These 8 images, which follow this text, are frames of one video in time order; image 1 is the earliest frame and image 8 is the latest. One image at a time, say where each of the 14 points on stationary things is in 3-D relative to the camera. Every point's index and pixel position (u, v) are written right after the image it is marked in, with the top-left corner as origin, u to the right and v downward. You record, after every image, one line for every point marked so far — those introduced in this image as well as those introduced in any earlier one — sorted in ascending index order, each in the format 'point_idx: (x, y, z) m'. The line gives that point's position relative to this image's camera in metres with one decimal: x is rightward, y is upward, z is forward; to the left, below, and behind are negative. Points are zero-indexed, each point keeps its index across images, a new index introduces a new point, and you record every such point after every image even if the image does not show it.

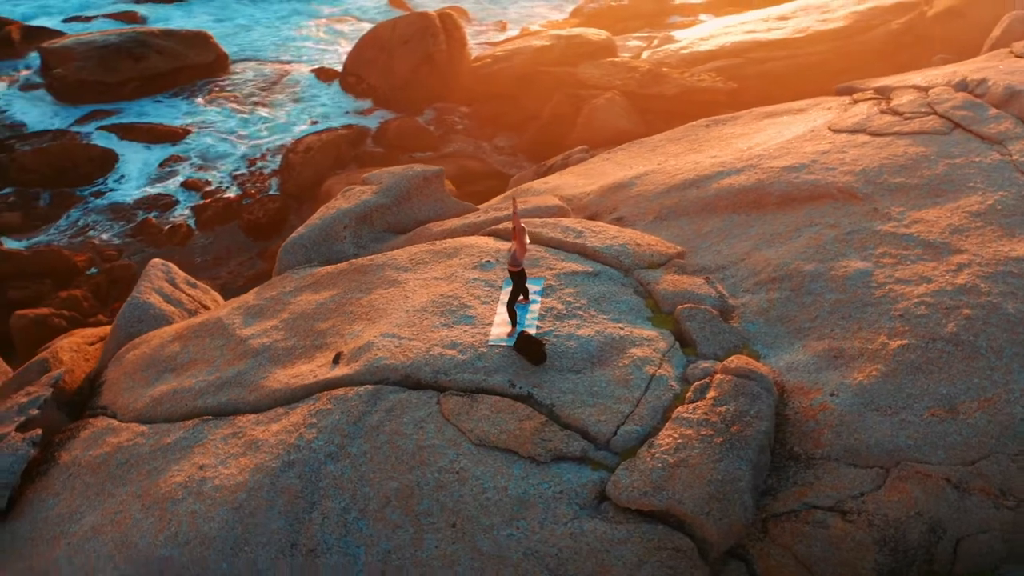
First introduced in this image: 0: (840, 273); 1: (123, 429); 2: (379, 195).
0: (+2.0, +0.1, +6.5) m
1: (-2.3, -0.8, +6.5) m
2: (-1.0, +0.7, +8.1) m
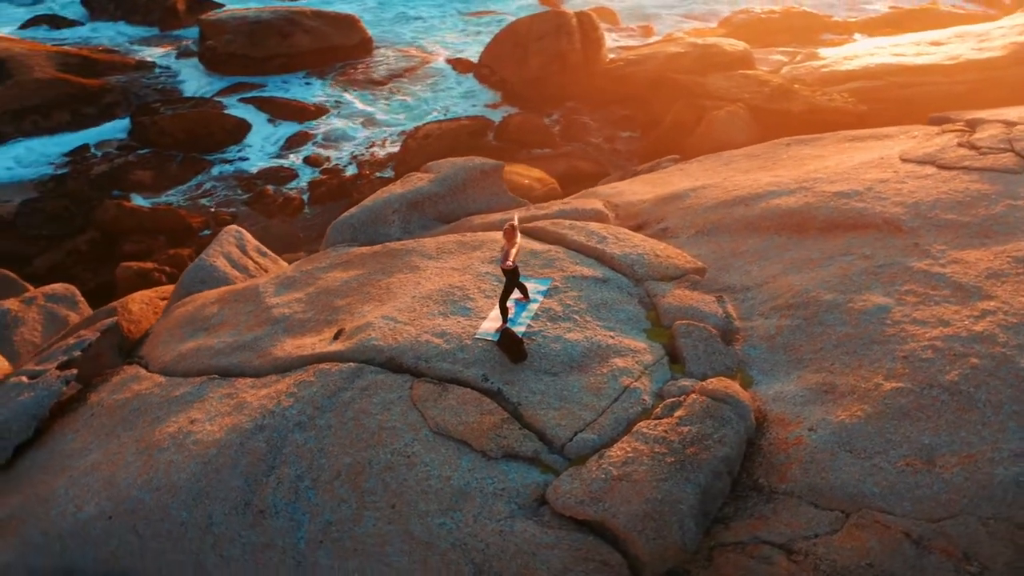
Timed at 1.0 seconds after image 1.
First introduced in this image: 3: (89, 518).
0: (+2.0, -0.1, +6.2) m
1: (-2.3, -0.6, +6.9) m
2: (-0.6, +0.8, +8.3) m
3: (-2.3, -1.2, +5.8) m
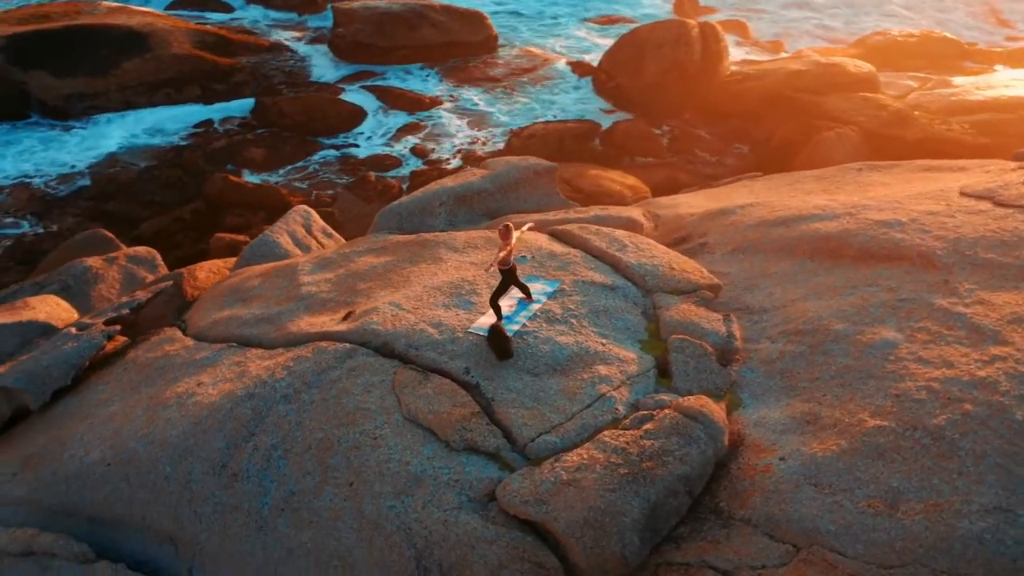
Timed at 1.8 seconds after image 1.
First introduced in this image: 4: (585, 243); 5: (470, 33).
0: (+1.9, -0.3, +6.0) m
1: (-2.2, -0.4, +7.3) m
2: (-0.2, +0.8, +8.4) m
3: (-2.4, -1.0, +6.2) m
4: (+0.5, +0.3, +7.0) m
5: (-0.7, +4.0, +17.0) m
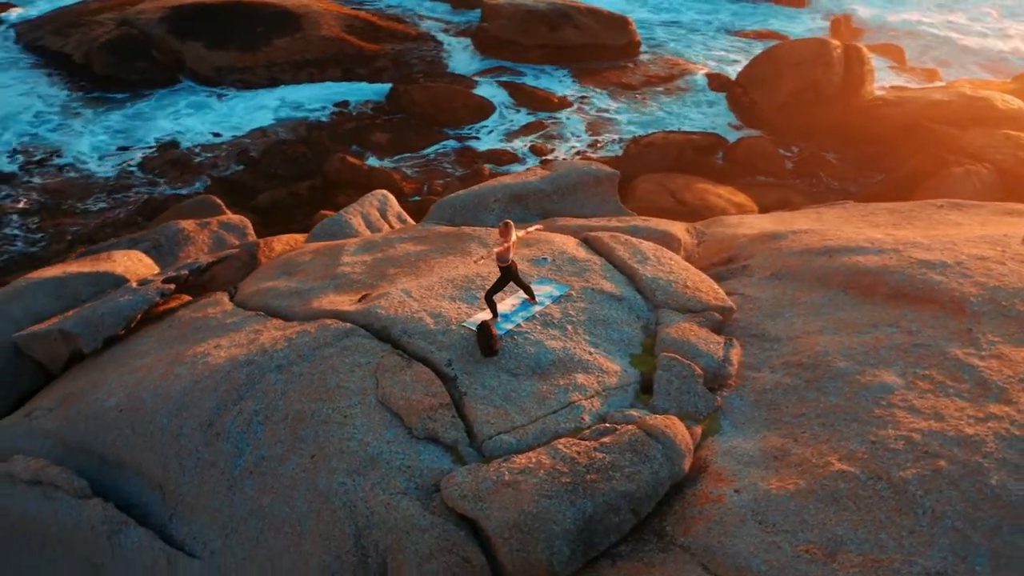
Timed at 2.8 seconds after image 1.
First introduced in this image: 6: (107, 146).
0: (+1.8, -0.5, +5.7) m
1: (-2.1, -0.1, +7.7) m
2: (+0.2, +0.8, +8.4) m
3: (-2.5, -0.7, +6.6) m
4: (+0.6, +0.2, +7.0) m
5: (+1.6, +3.9, +17.0) m
6: (-5.4, +1.9, +14.5) m
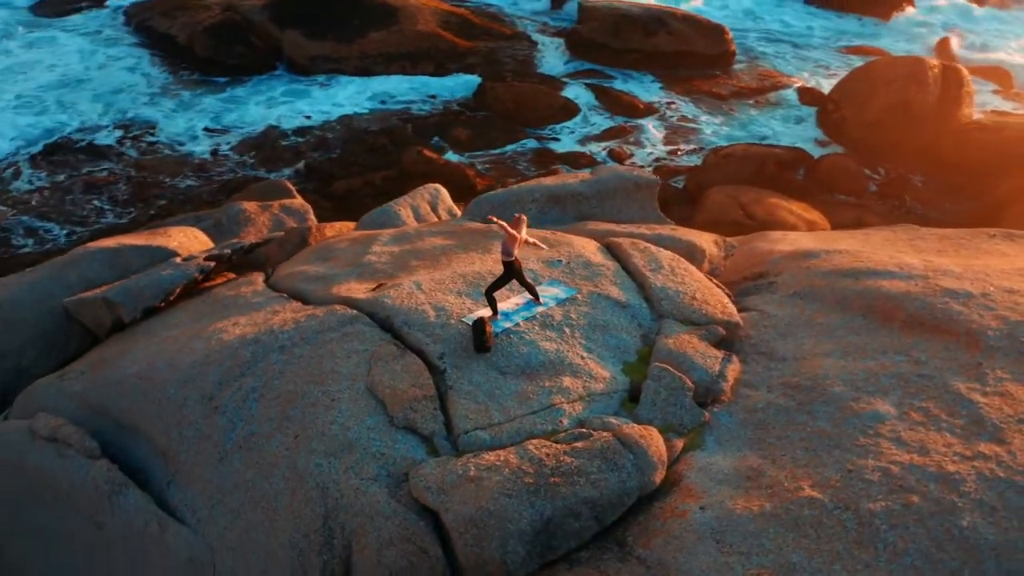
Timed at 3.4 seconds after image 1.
0: (+1.7, -0.6, +5.5) m
1: (-1.9, 0.0, +7.9) m
2: (+0.6, +0.8, +8.4) m
3: (-2.4, -0.5, +6.9) m
4: (+0.7, +0.2, +6.9) m
5: (+3.0, +3.7, +16.8) m
6: (-4.3, +2.2, +15.1) m
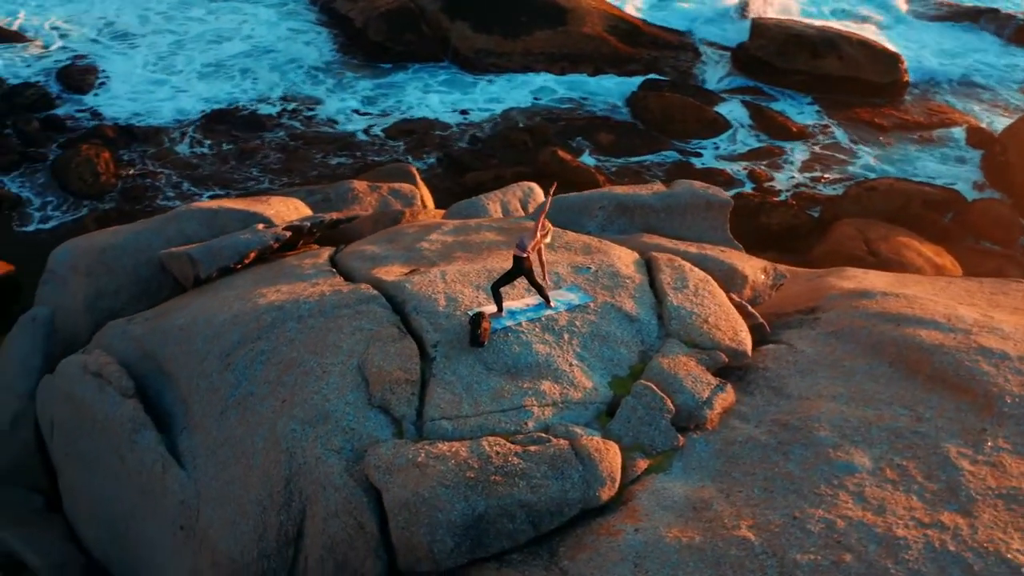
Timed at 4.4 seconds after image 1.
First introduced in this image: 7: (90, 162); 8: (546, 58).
0: (+1.5, -0.8, +5.3) m
1: (-1.5, +0.2, +8.3) m
2: (+1.1, +0.7, +8.3) m
3: (-2.3, -0.2, +7.4) m
4: (+0.9, +0.1, +6.8) m
5: (+5.4, +3.2, +16.0) m
6: (-2.2, +2.6, +15.7) m
7: (-5.2, +1.6, +13.5) m
8: (+0.5, +3.5, +16.6) m
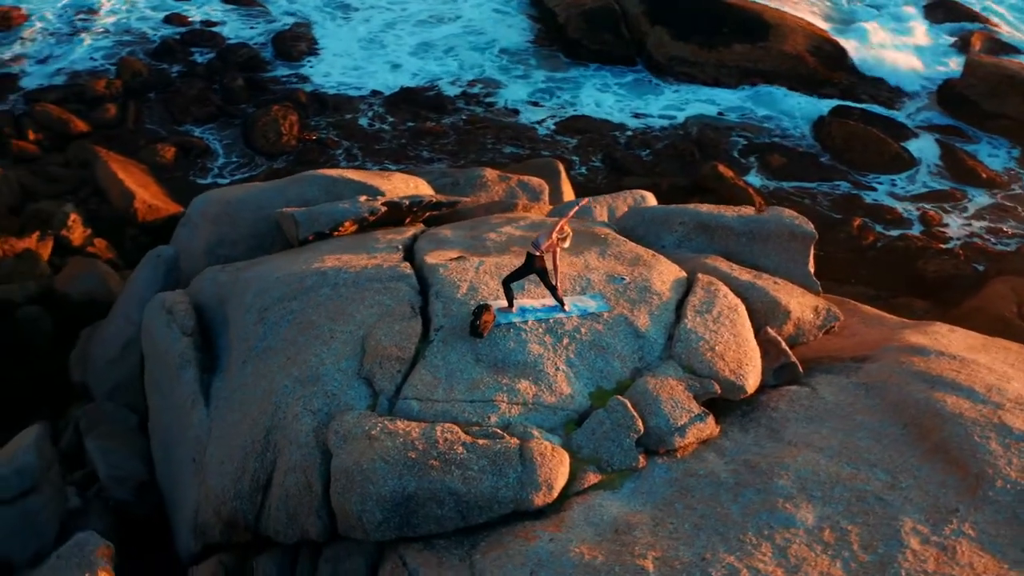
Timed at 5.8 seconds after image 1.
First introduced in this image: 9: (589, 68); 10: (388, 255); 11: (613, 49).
0: (+1.2, -1.0, +5.0) m
1: (-0.9, +0.4, +8.6) m
2: (+1.7, +0.5, +8.0) m
3: (-1.9, +0.1, +7.9) m
4: (+1.1, 0.0, +6.6) m
5: (+7.9, +2.2, +14.6) m
6: (+0.4, +2.8, +16.0) m
7: (-3.1, +2.2, +14.5) m
8: (+3.4, +3.2, +16.3) m
9: (+1.3, +3.4, +16.9) m
10: (-0.8, +0.2, +7.6) m
11: (+1.6, +3.7, +17.0) m
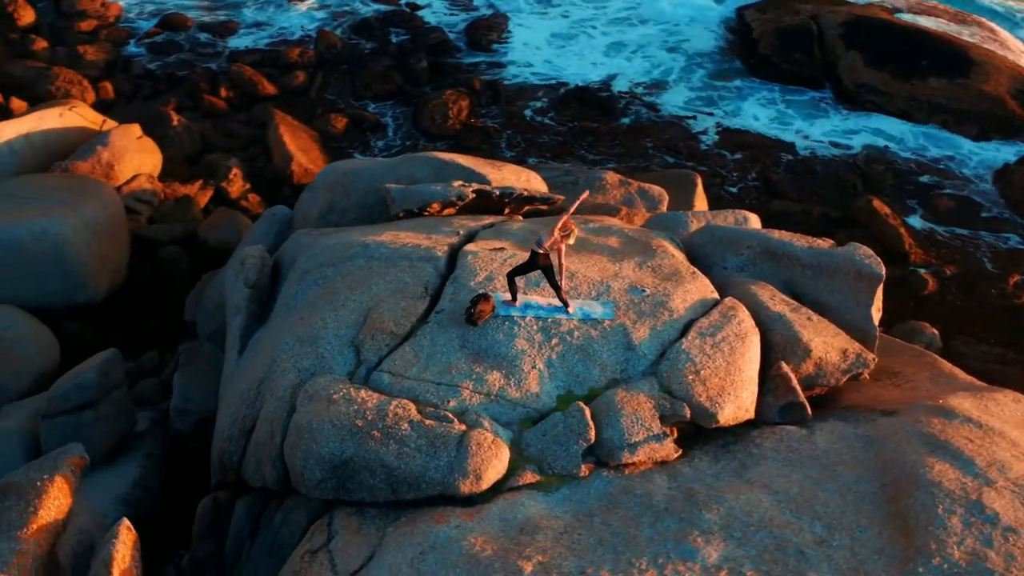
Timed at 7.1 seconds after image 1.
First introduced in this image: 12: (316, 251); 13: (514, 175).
0: (+0.8, -1.1, +4.8) m
1: (-0.3, +0.5, +8.8) m
2: (+2.1, +0.3, +7.7) m
3: (-1.5, +0.4, +8.3) m
4: (+1.1, -0.2, +6.4) m
5: (+9.7, +0.9, +12.7) m
6: (+2.9, +2.5, +15.7) m
7: (-0.9, +2.5, +15.0) m
8: (+5.9, +2.6, +15.3) m
9: (+4.0, +3.0, +16.4) m
10: (-0.5, +0.4, +7.8) m
11: (+4.4, +3.3, +16.5) m
12: (-1.4, +0.3, +7.8) m
13: (+0.1, +1.1, +10.4) m
